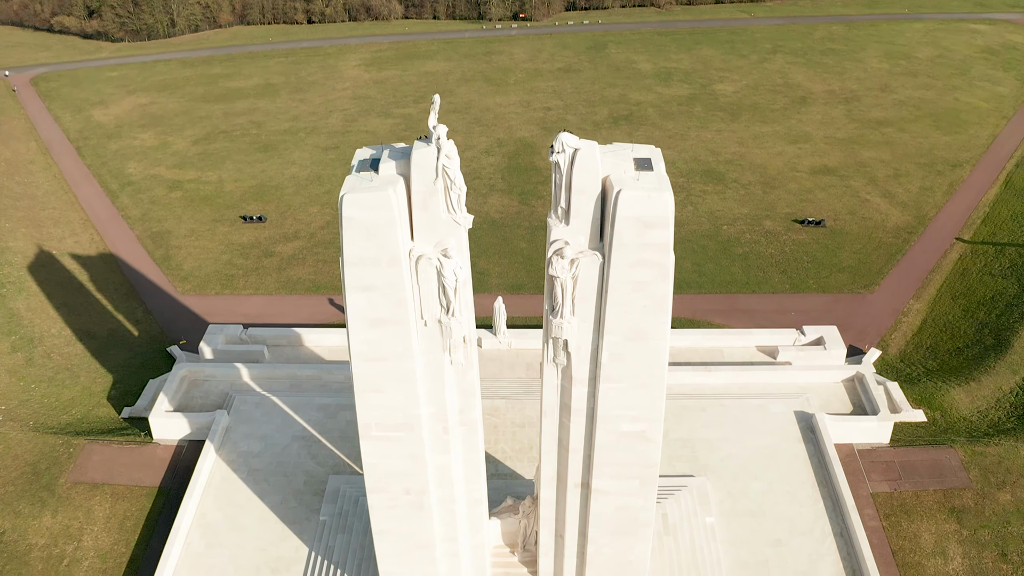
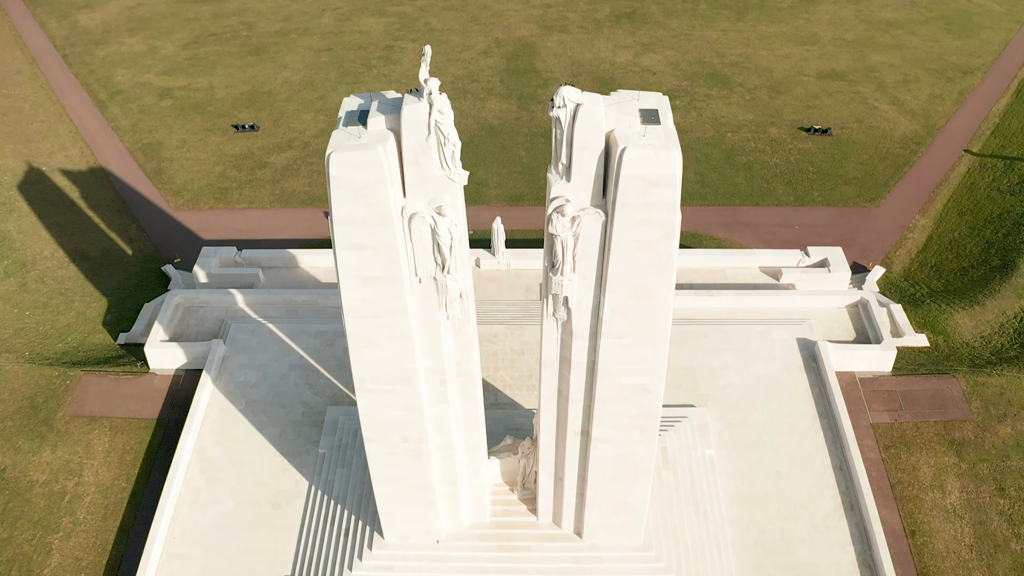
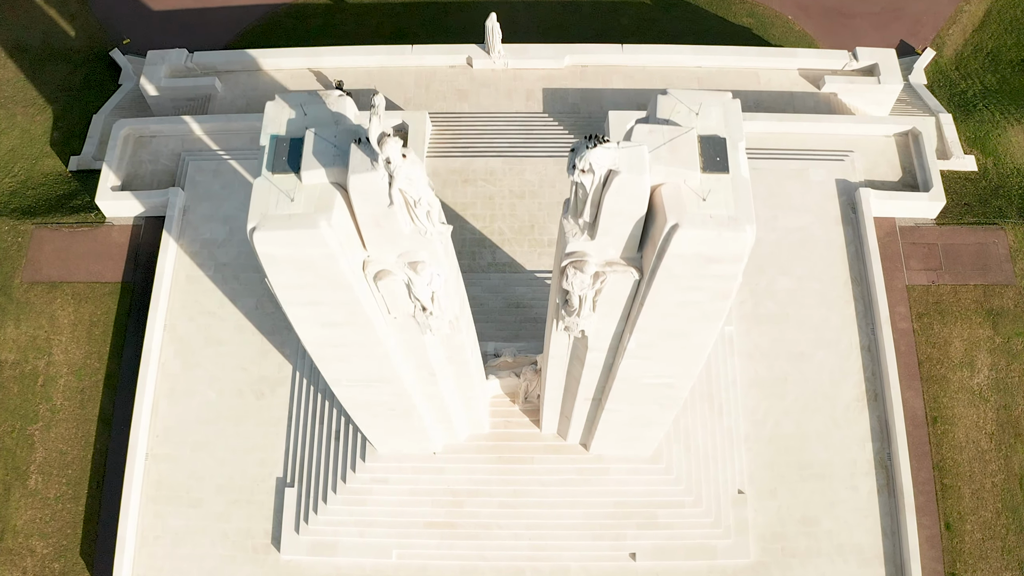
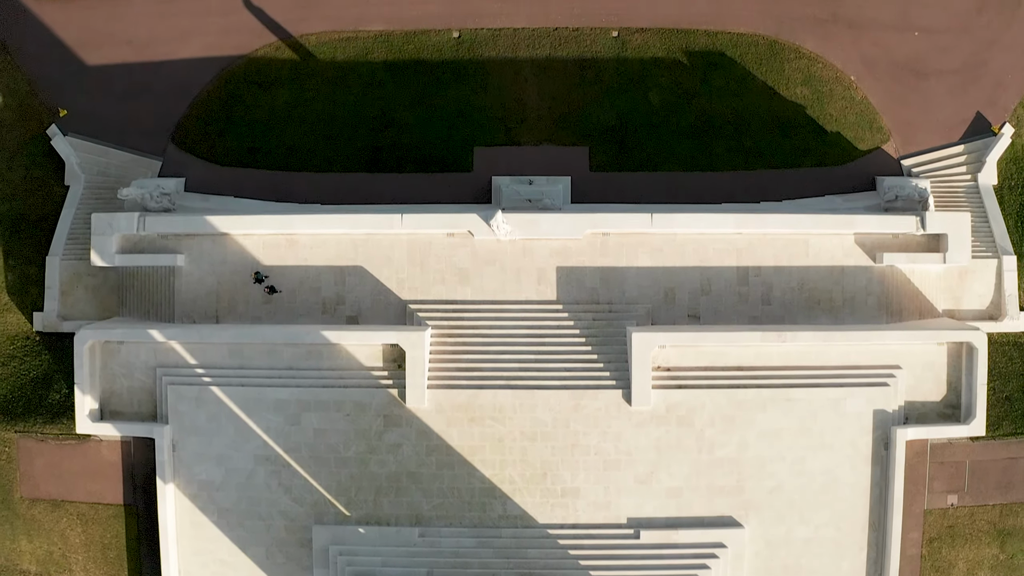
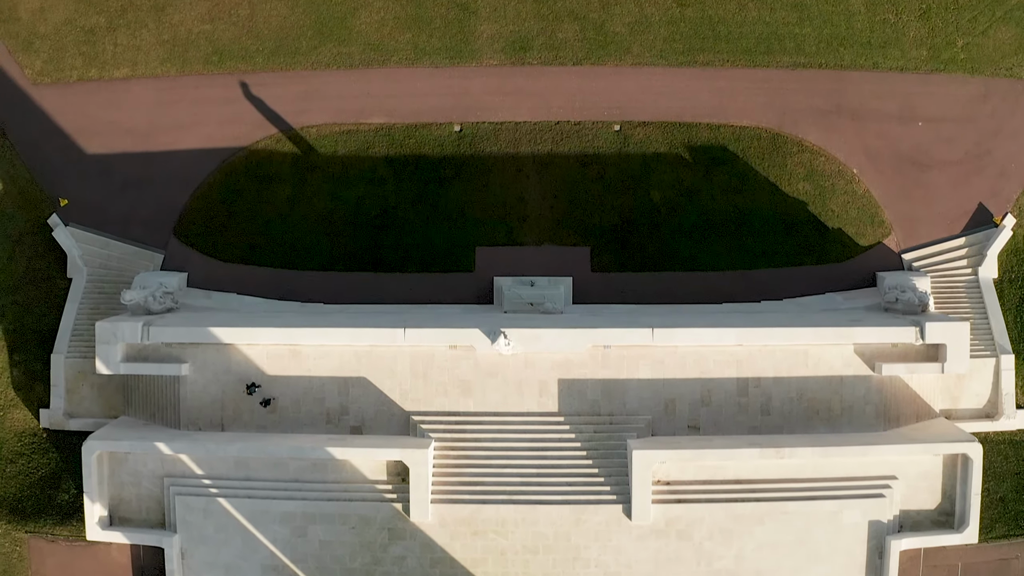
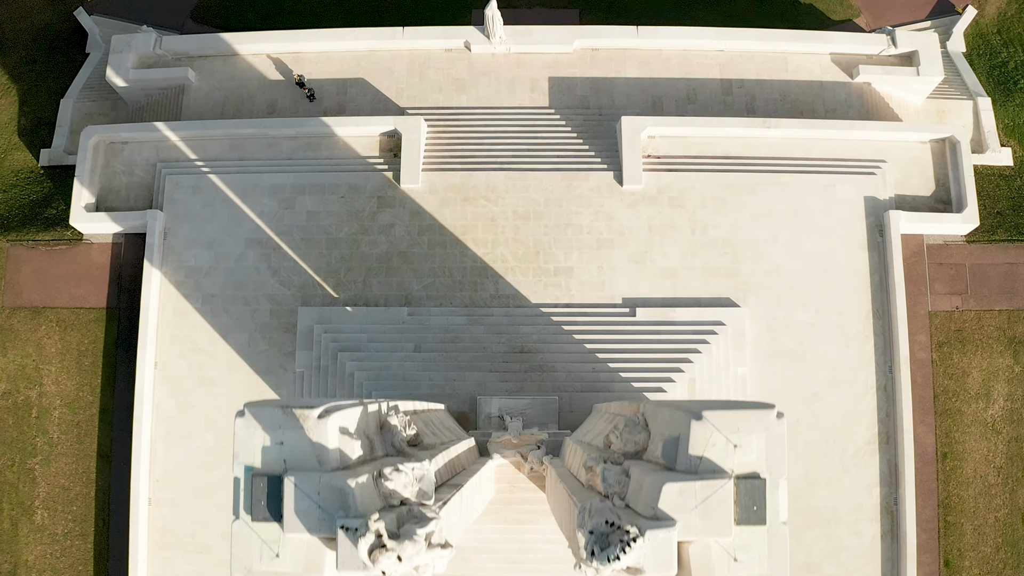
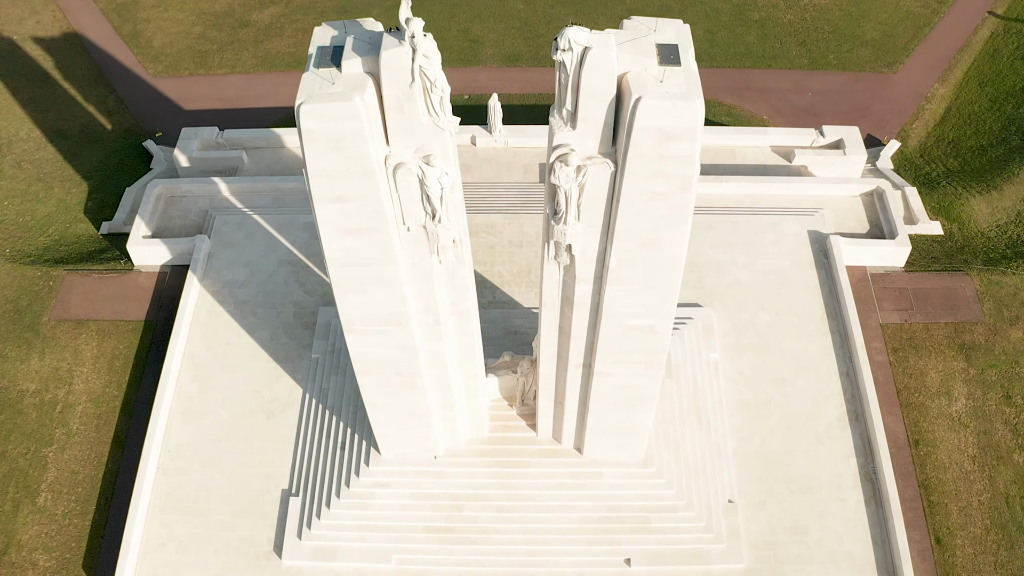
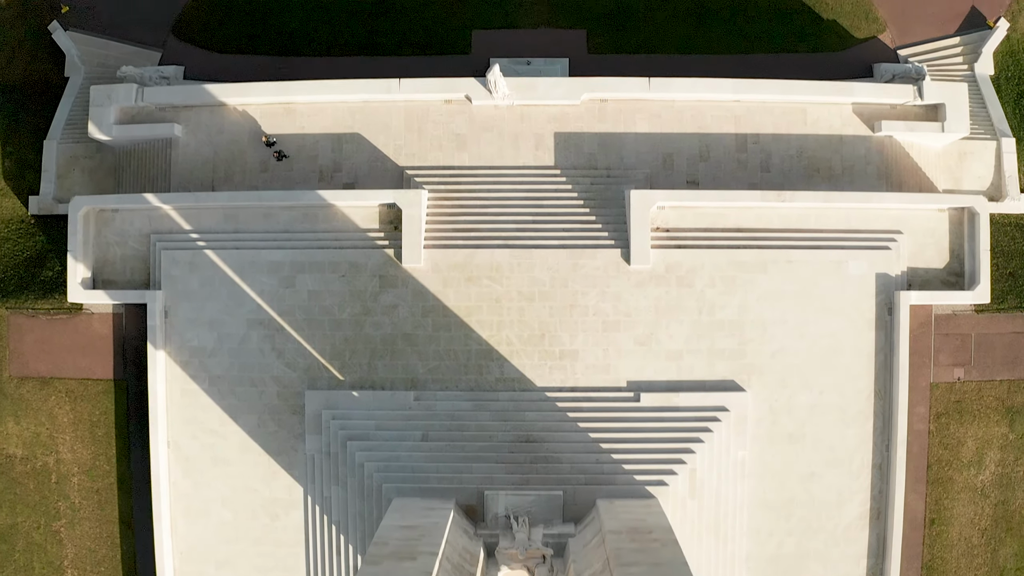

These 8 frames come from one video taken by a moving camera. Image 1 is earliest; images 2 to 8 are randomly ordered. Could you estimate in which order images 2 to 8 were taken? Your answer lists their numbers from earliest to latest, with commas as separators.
2, 7, 3, 6, 8, 4, 5
